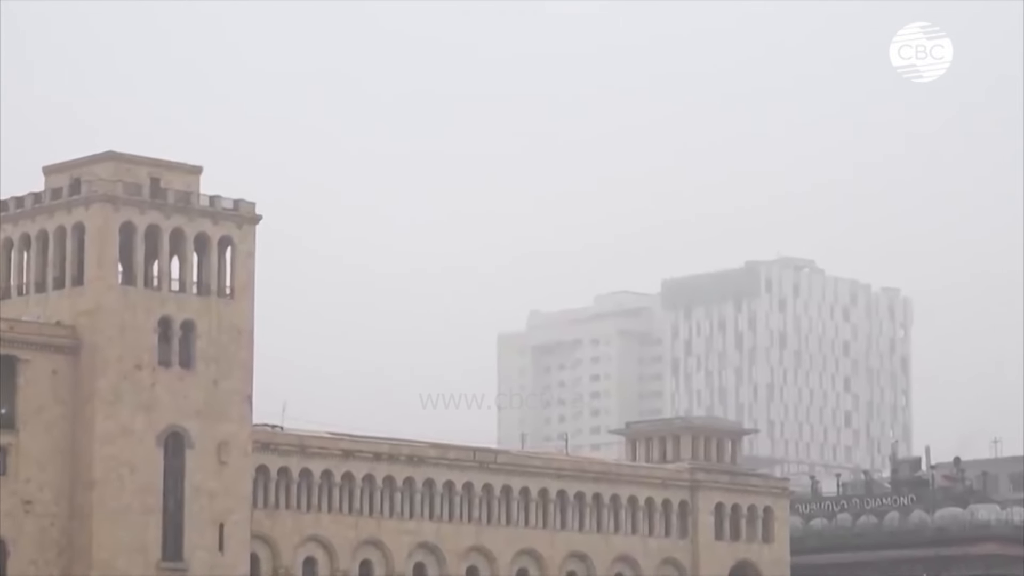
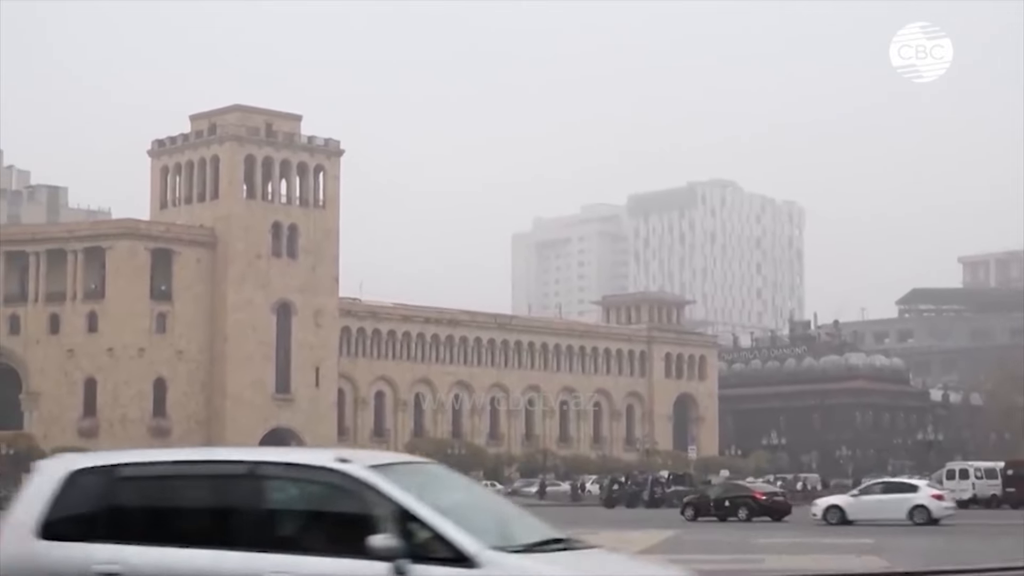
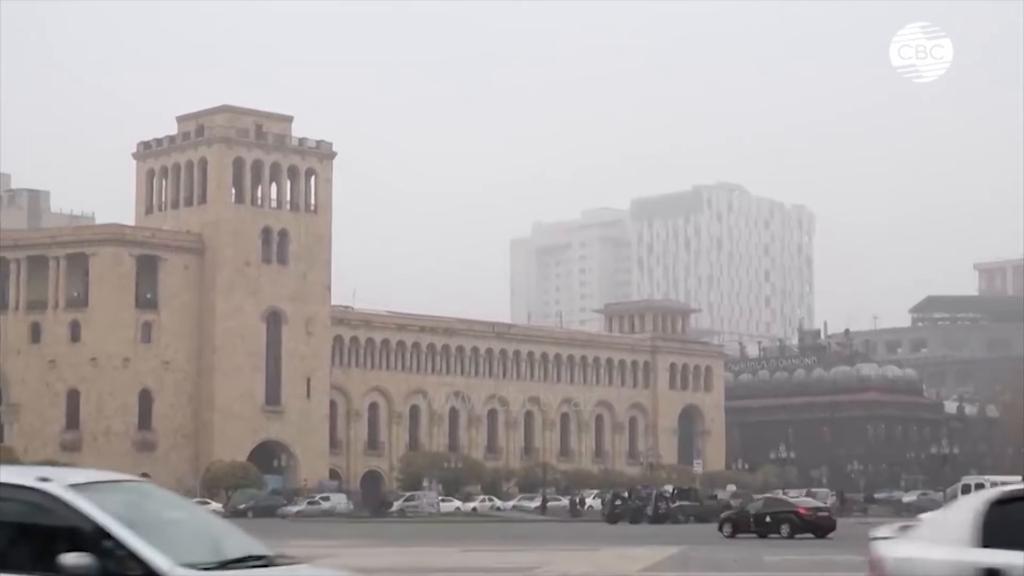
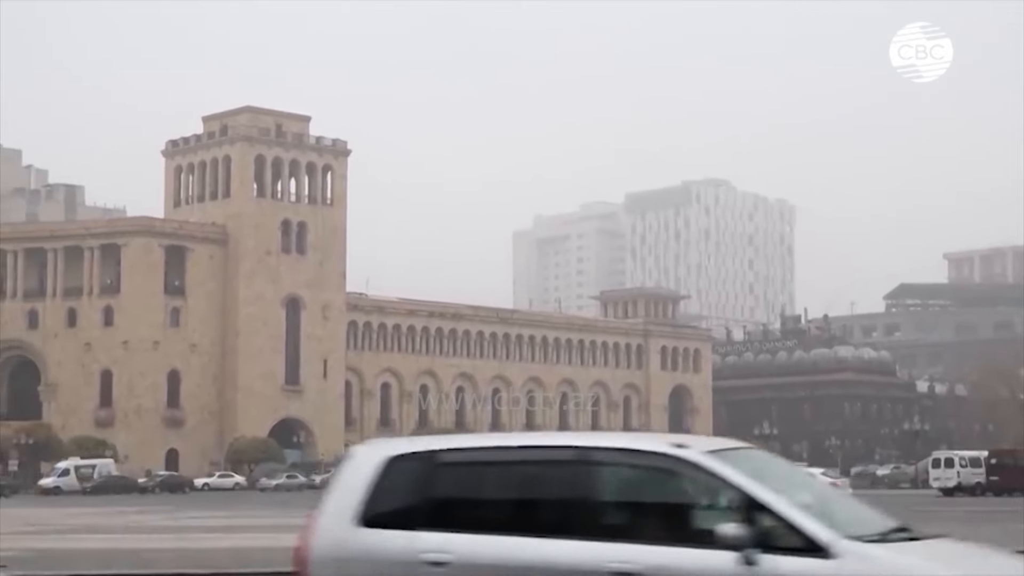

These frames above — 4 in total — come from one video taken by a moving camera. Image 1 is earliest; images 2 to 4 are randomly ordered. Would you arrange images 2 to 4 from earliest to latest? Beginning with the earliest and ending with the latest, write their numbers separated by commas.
3, 2, 4
